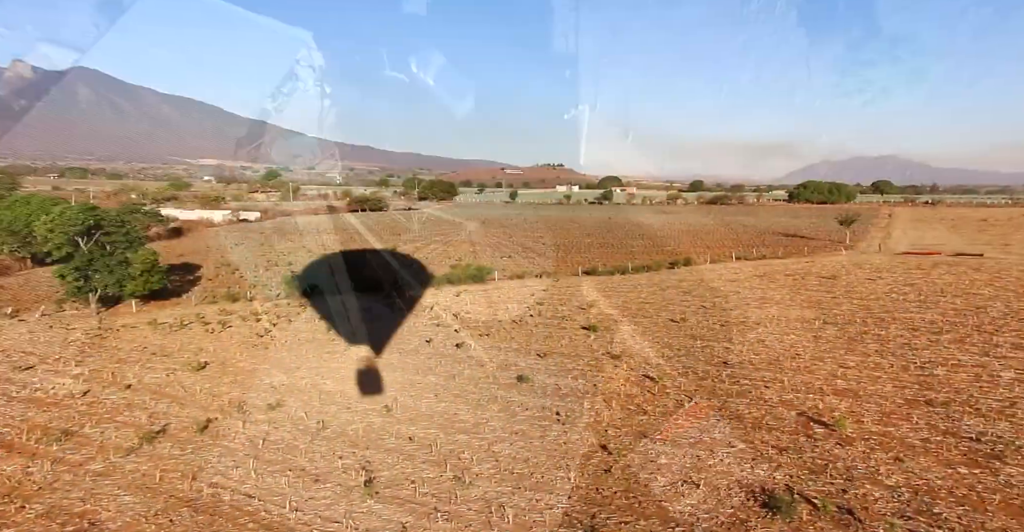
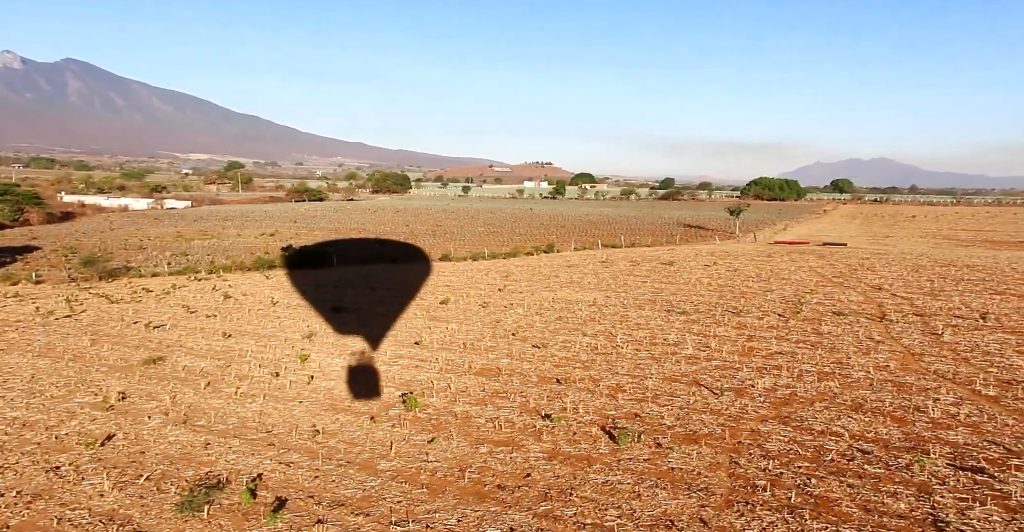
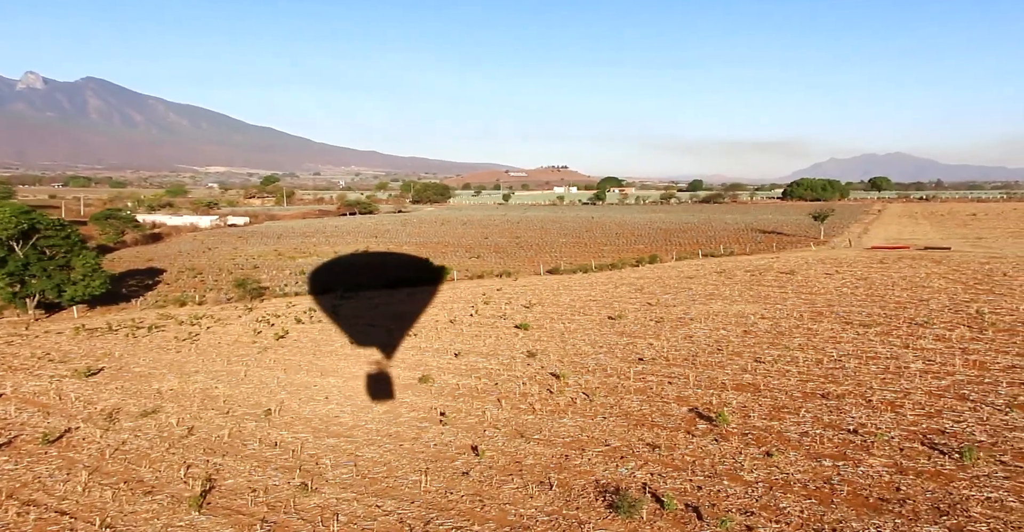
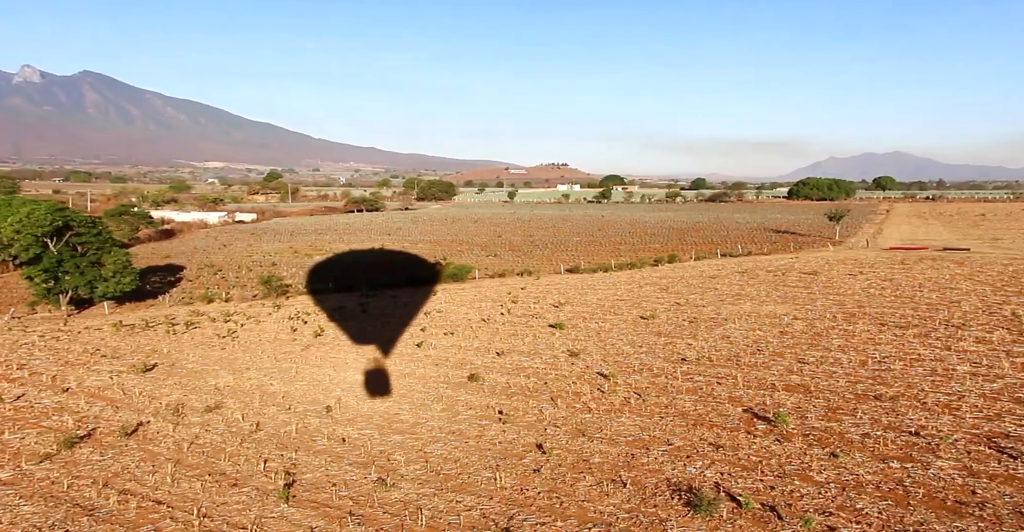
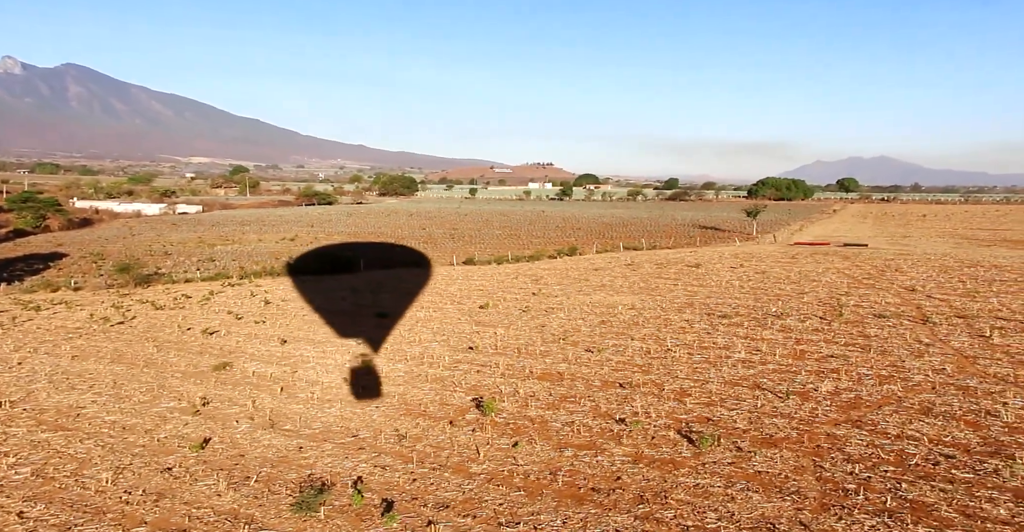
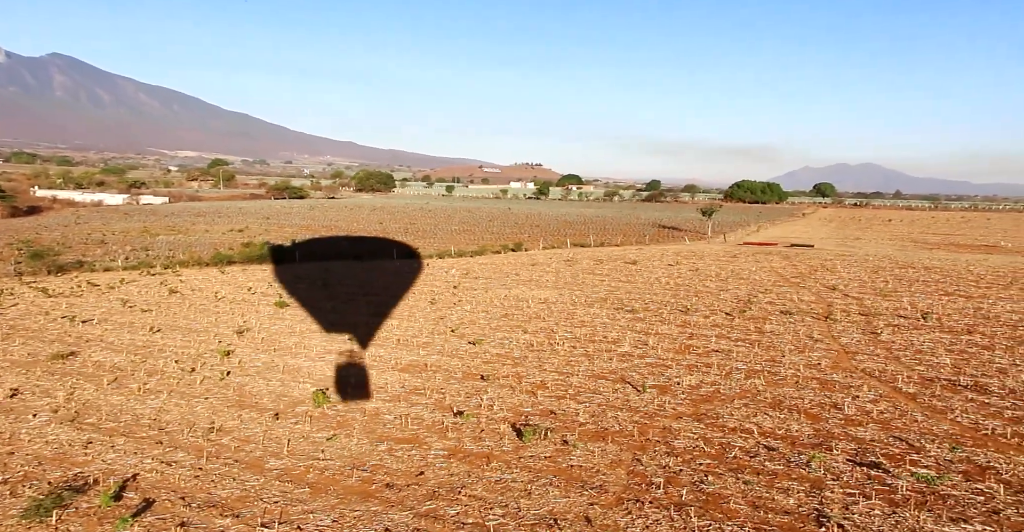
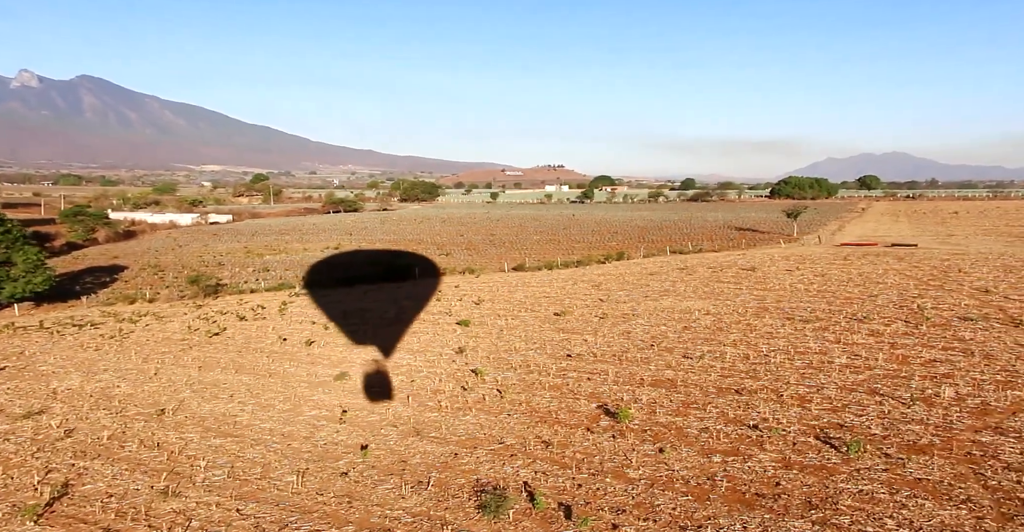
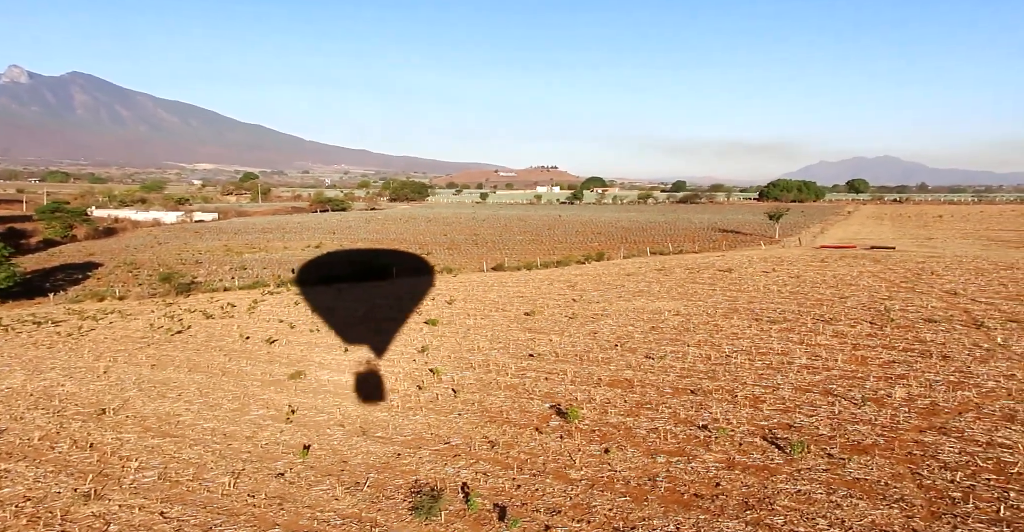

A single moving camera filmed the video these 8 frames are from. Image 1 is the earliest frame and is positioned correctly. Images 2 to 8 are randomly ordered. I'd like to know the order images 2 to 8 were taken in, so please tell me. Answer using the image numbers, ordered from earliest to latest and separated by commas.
4, 3, 7, 8, 5, 2, 6
